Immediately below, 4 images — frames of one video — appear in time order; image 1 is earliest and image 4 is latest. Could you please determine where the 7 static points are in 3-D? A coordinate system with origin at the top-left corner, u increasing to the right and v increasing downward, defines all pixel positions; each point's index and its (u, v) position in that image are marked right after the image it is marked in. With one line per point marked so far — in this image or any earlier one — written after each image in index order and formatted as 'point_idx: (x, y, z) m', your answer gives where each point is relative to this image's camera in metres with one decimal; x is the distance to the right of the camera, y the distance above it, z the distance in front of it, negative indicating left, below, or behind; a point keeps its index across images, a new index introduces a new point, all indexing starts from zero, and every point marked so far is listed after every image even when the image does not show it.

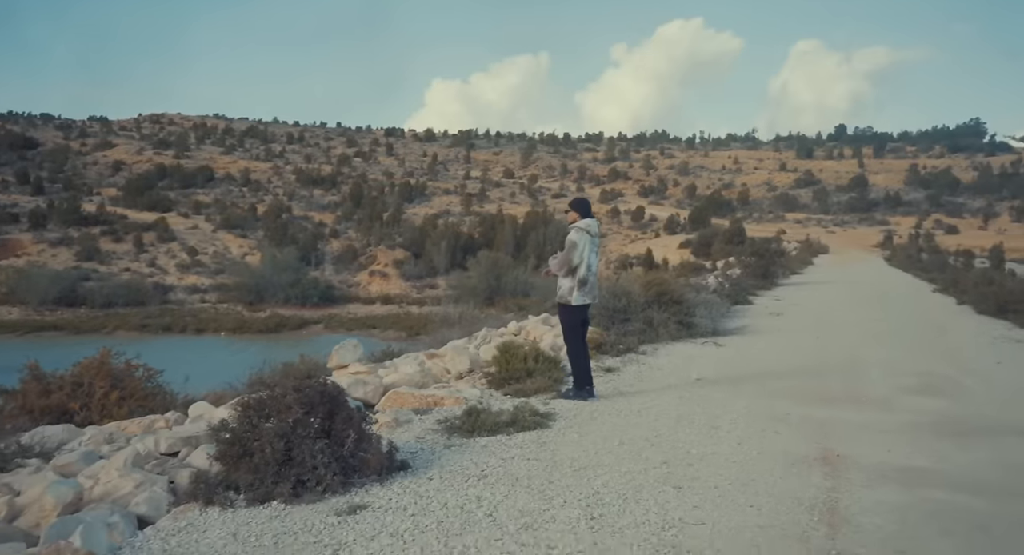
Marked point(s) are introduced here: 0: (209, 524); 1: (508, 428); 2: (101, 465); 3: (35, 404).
0: (-2.0, -1.6, +6.0) m
1: (0.0, -1.4, +8.7) m
2: (-3.2, -1.5, +7.2) m
3: (-6.1, -1.6, +12.0) m
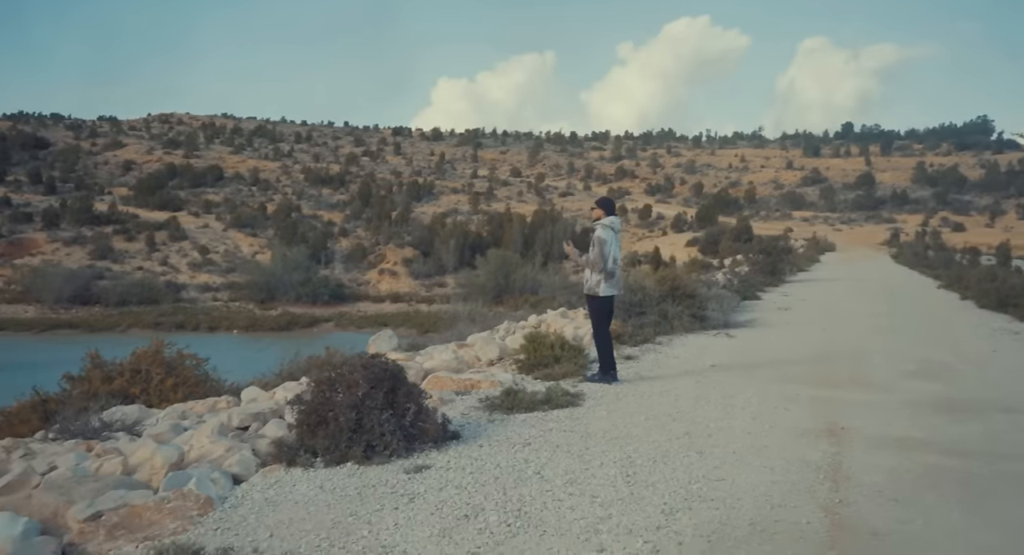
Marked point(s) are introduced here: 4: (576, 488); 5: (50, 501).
0: (-1.6, -1.5, +6.9) m
1: (+0.3, -1.3, +9.6) m
2: (-2.8, -1.4, +8.2) m
3: (-5.7, -1.5, +12.9) m
4: (+0.5, -1.5, +6.6) m
5: (-3.1, -1.5, +6.3) m
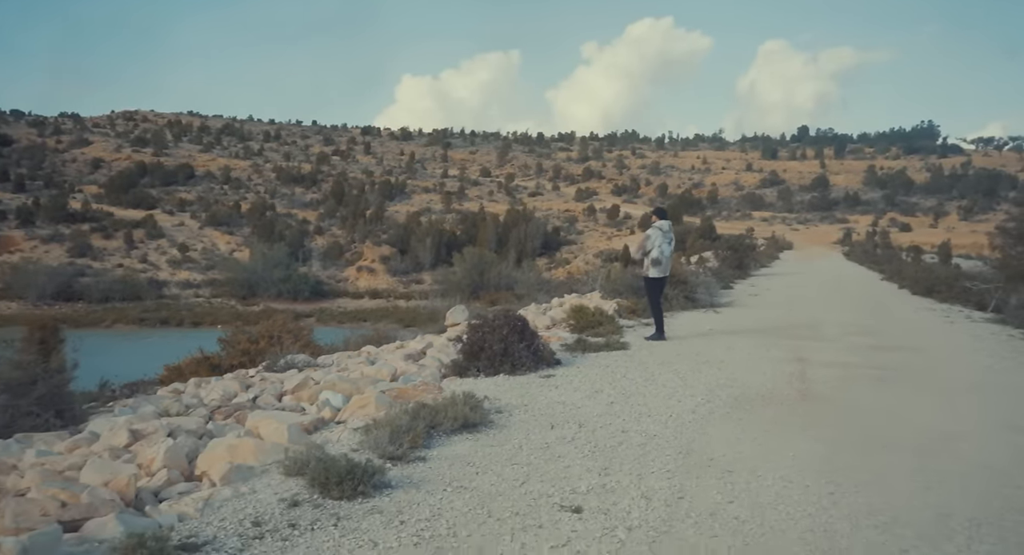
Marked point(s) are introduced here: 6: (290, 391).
0: (-0.5, -1.3, +11.3) m
1: (+1.4, -1.1, +14.0) m
2: (-1.7, -1.1, +12.4) m
3: (-4.8, -1.3, +17.1) m
4: (+1.6, -1.2, +11.0) m
5: (-1.9, -1.2, +10.6) m
6: (-2.7, -1.4, +11.1) m
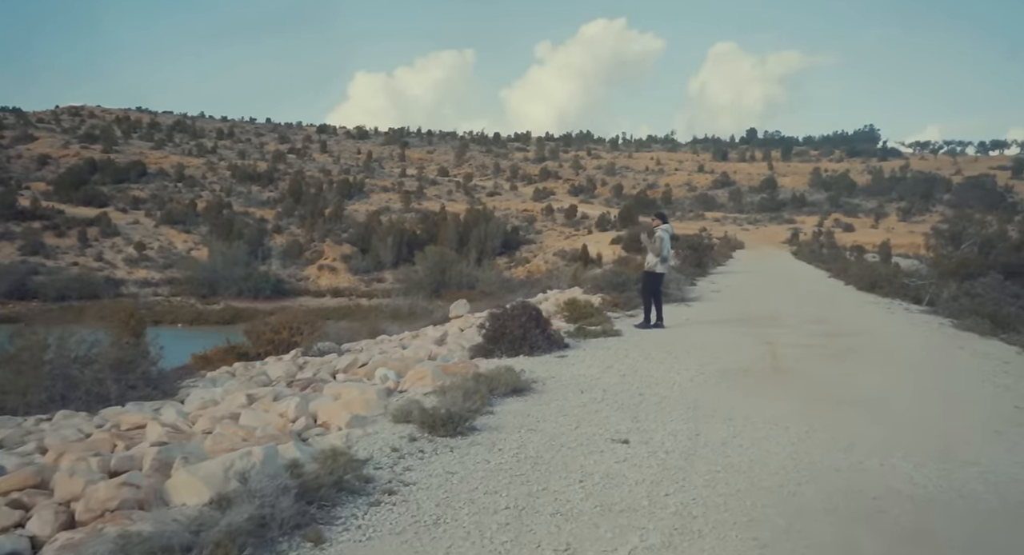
0: (-0.2, -1.2, +13.3) m
1: (+1.5, -1.0, +16.1) m
2: (-1.5, -1.1, +14.4) m
3: (-4.8, -1.2, +18.9) m
4: (+1.9, -1.2, +13.1) m
5: (-1.6, -1.2, +12.5) m
6: (-2.4, -1.3, +13.0) m
